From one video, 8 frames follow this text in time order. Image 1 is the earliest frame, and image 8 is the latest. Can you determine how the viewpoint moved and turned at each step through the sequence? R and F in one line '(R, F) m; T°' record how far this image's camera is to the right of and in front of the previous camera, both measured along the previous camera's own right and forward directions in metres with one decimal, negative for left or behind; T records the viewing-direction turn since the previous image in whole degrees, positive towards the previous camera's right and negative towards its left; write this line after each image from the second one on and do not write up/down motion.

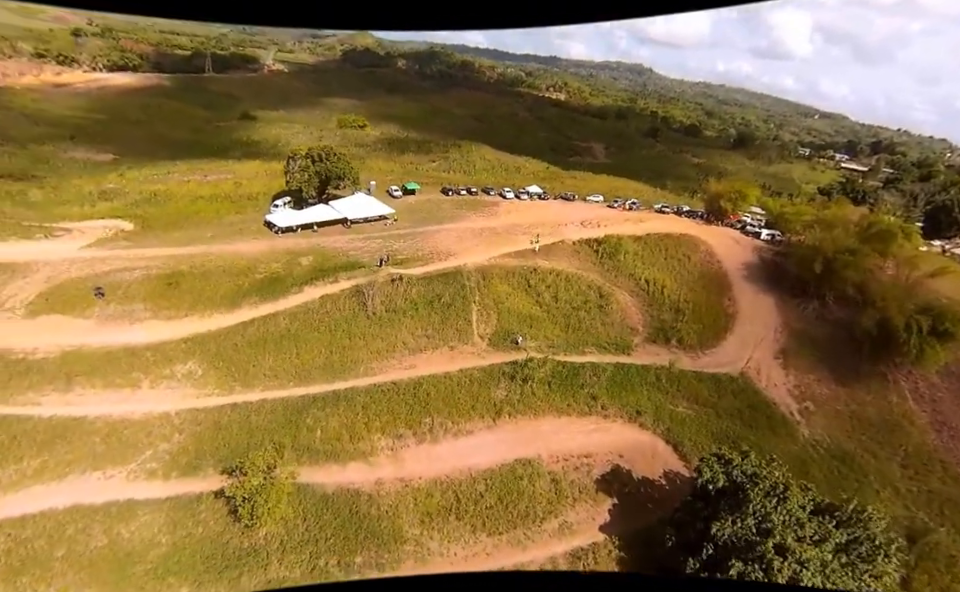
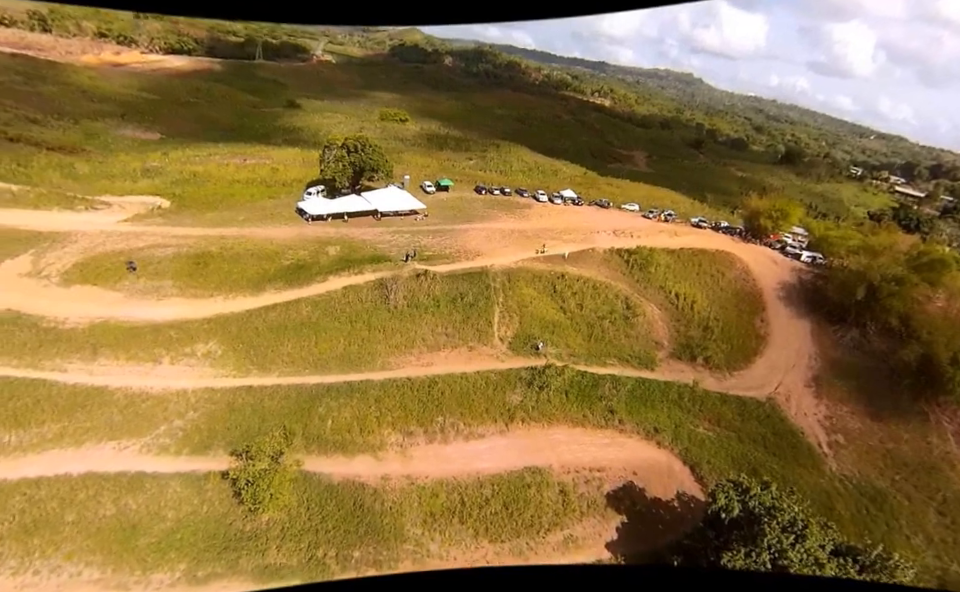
(+0.1, +0.3) m; -3°
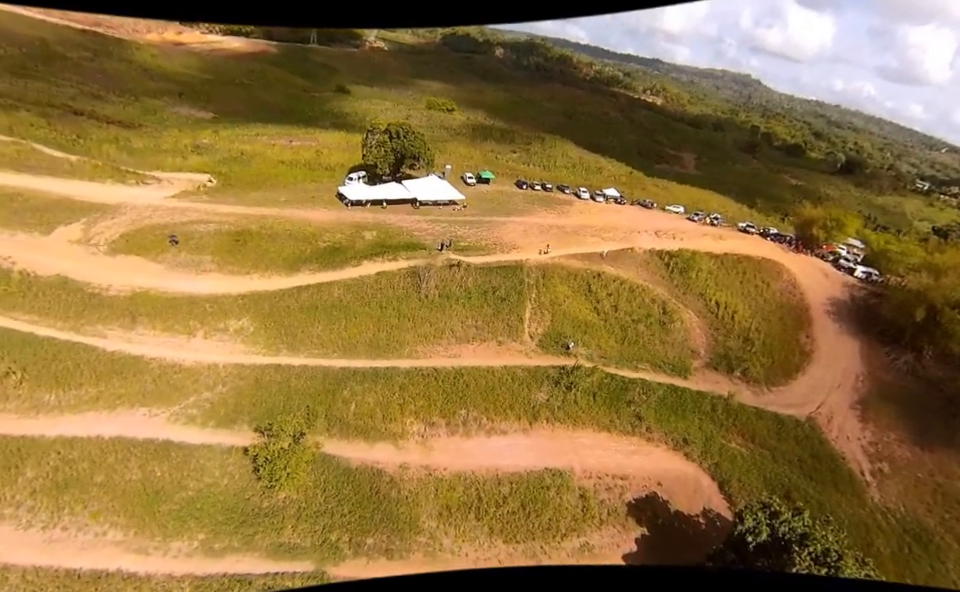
(0.0, +0.5) m; -4°
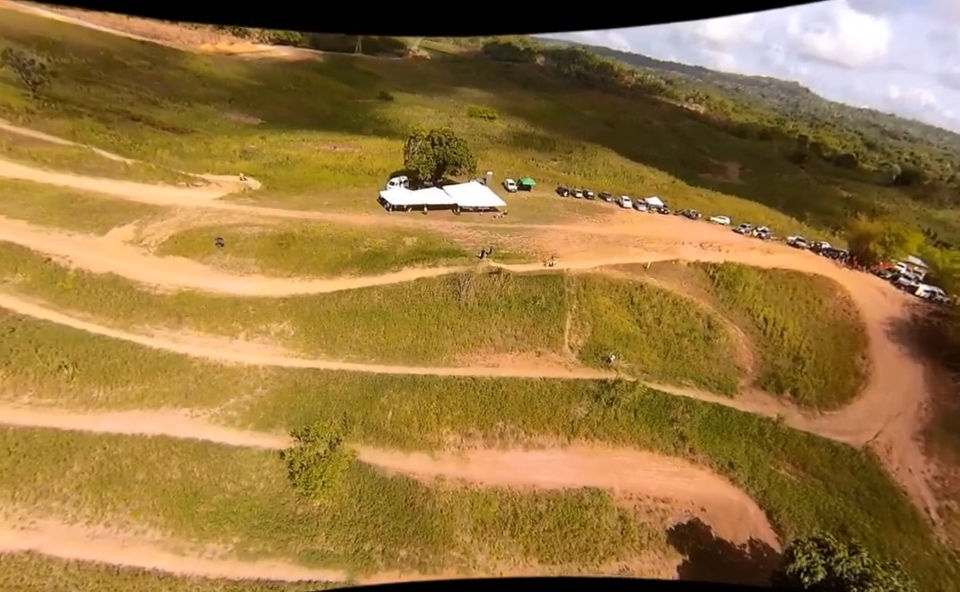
(-0.4, +0.4) m; -4°
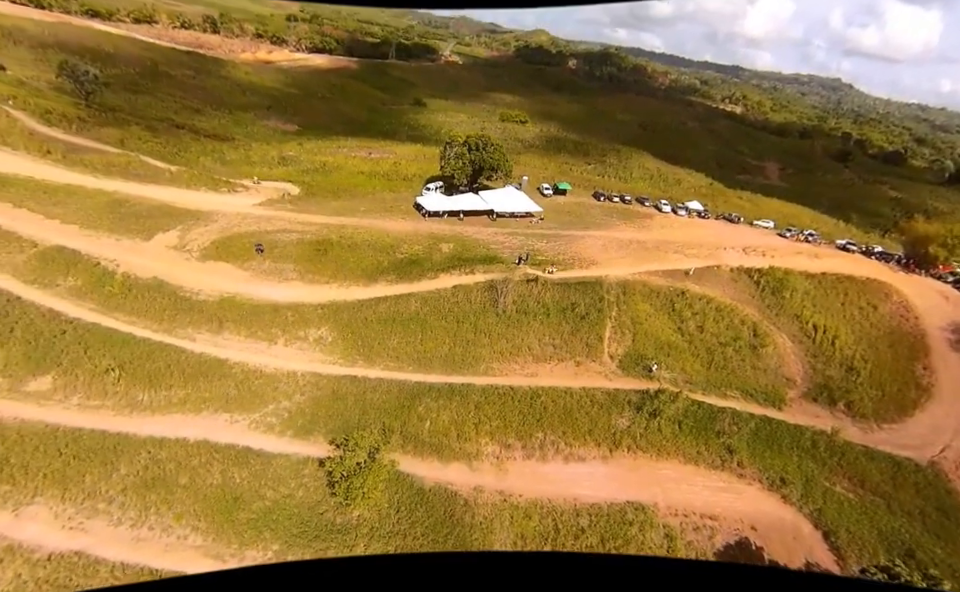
(-0.5, +0.4) m; -3°
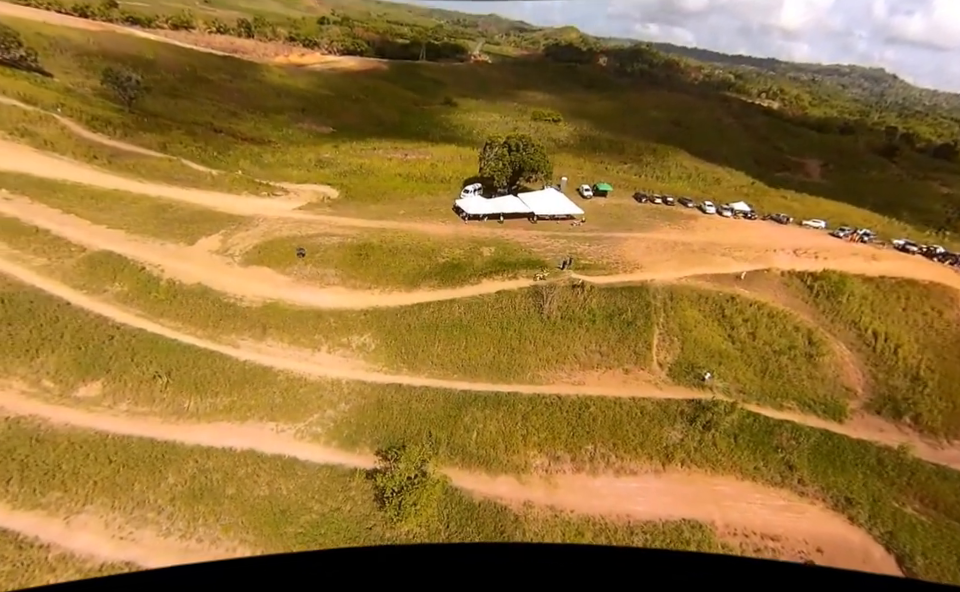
(-0.9, +0.6) m; -3°
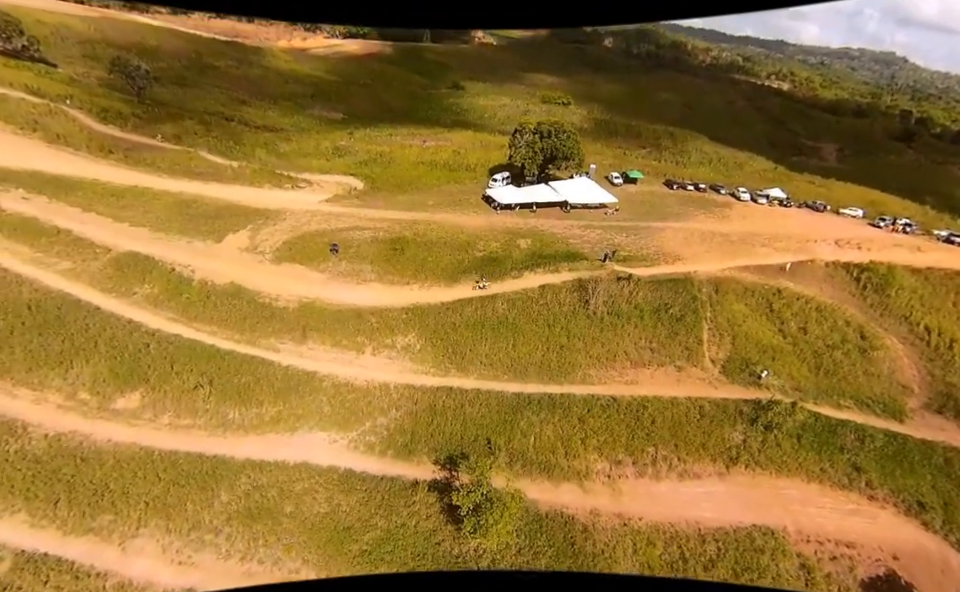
(-1.9, +0.9) m; 0°
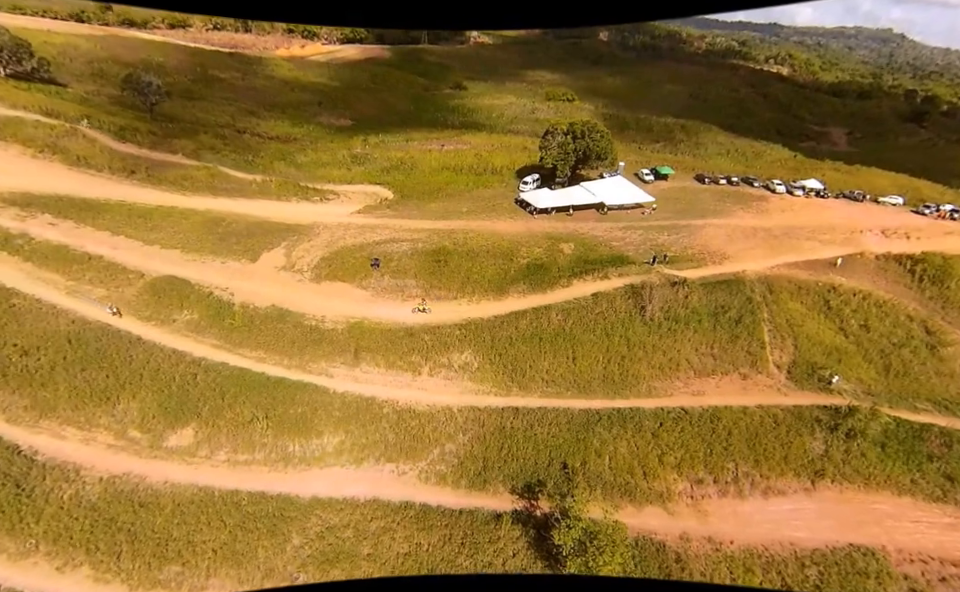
(-2.0, +0.9) m; 0°
